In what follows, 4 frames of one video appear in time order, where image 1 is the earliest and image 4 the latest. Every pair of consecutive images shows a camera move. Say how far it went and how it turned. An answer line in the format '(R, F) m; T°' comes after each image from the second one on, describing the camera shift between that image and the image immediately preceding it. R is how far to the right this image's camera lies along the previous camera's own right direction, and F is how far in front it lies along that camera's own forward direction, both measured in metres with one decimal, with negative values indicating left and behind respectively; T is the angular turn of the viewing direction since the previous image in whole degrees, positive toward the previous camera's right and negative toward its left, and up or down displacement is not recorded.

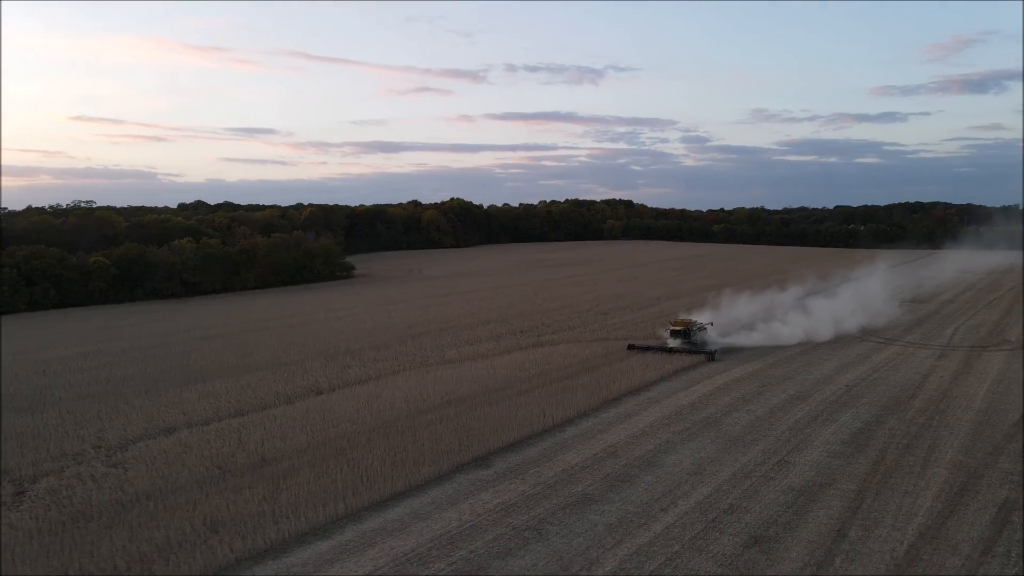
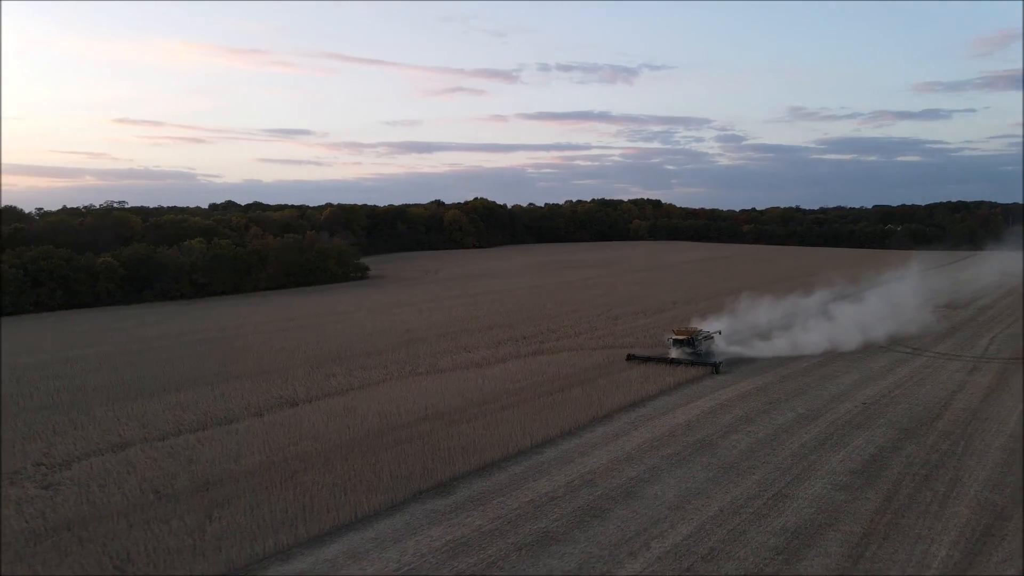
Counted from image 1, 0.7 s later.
(+0.7, +0.9) m; -3°
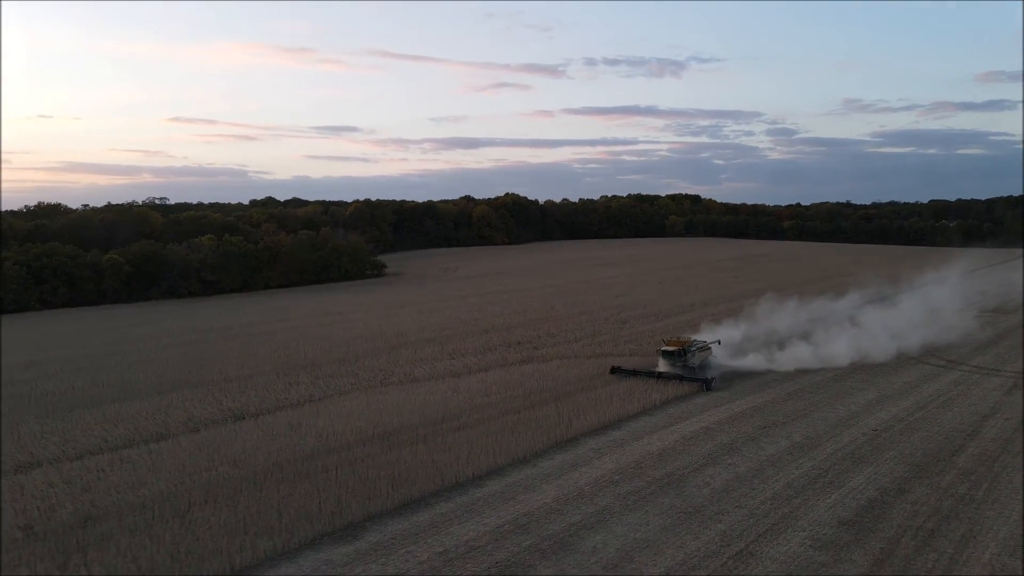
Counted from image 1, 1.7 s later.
(+1.1, +1.2) m; -4°
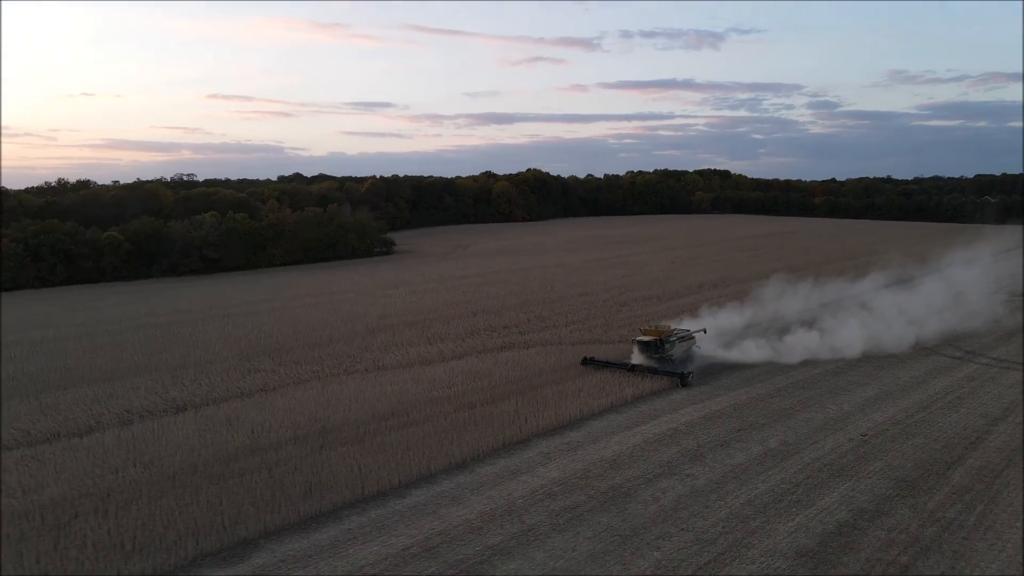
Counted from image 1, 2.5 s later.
(+1.0, +0.9) m; -3°
